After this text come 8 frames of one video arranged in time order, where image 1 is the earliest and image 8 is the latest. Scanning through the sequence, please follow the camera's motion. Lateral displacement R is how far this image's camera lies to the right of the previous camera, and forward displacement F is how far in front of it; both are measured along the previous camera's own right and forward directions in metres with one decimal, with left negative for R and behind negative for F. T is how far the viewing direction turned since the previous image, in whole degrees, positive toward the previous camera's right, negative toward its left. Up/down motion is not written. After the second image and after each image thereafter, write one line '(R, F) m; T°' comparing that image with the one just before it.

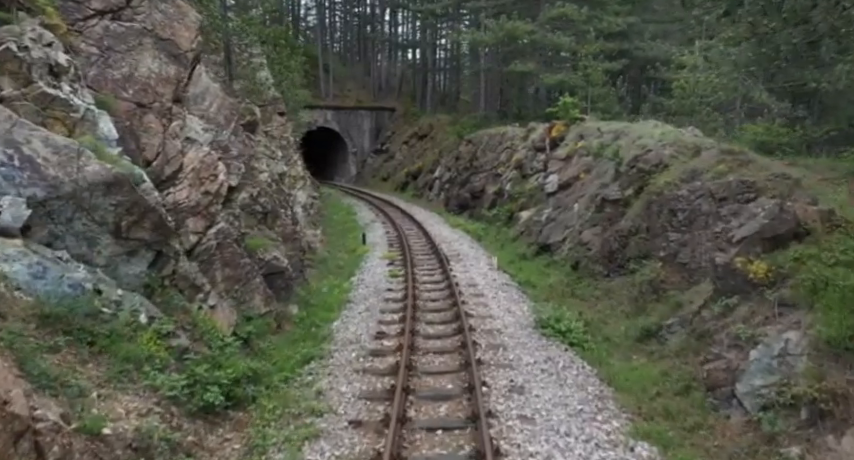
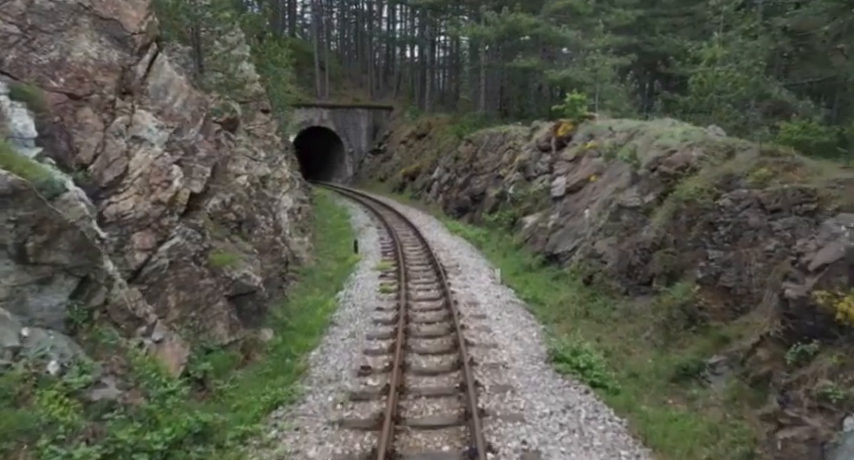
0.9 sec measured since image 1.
(+0.1, +1.6) m; 0°
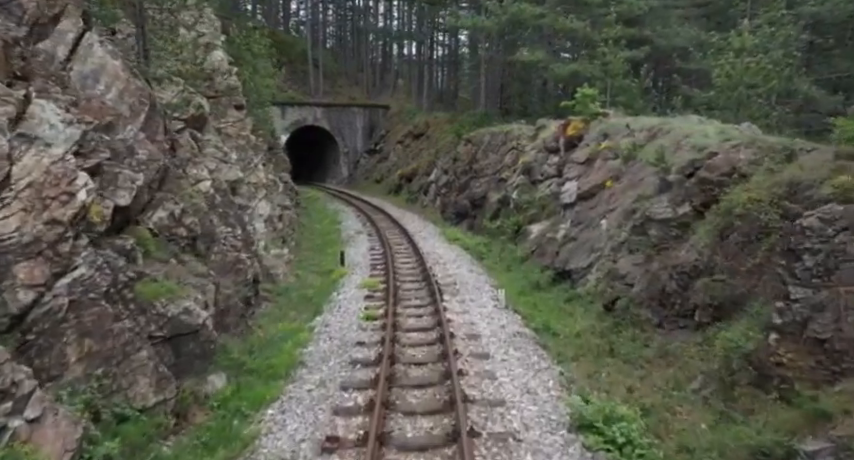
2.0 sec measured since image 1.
(+0.1, +2.1) m; 0°
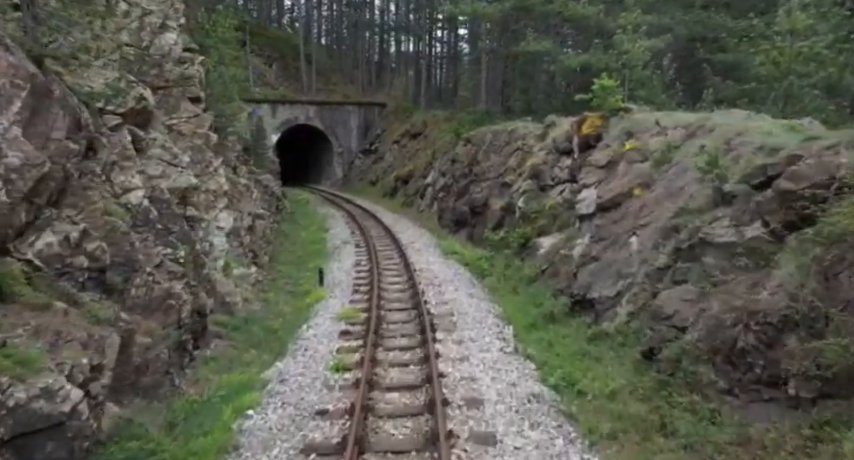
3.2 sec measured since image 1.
(+0.2, +2.7) m; 0°
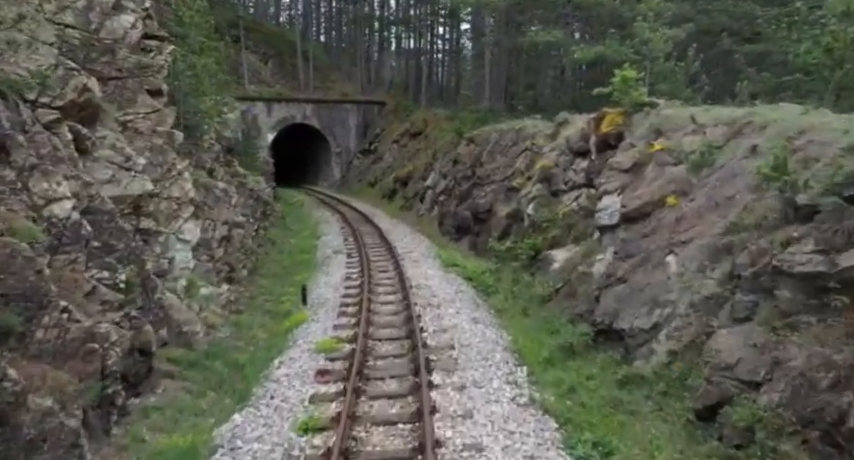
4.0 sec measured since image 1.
(+0.1, +2.0) m; 0°
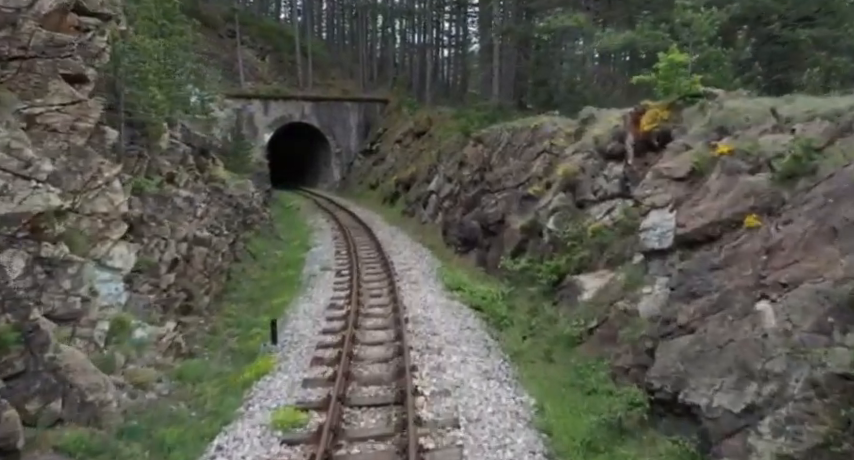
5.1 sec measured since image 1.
(+0.1, +2.8) m; -1°
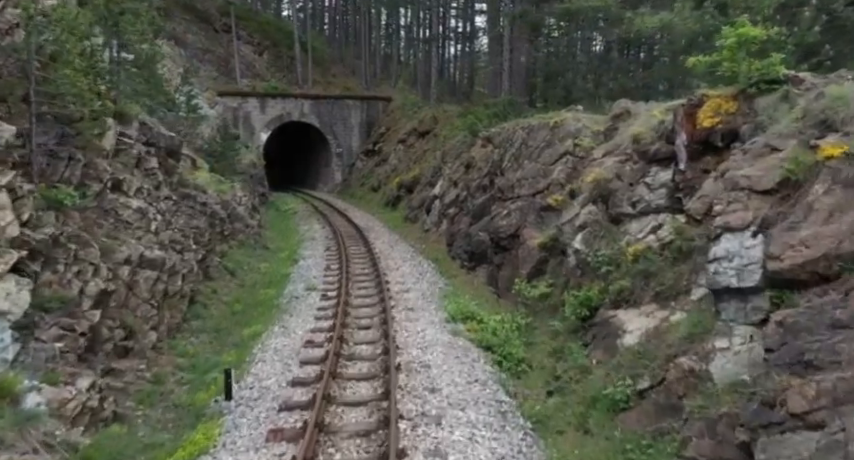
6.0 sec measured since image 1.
(+0.1, +2.6) m; -1°
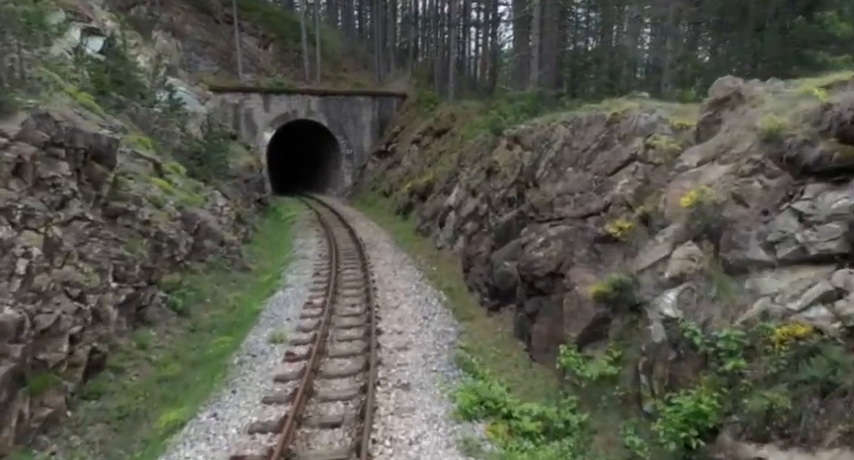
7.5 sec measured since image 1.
(+0.3, +4.4) m; -2°
